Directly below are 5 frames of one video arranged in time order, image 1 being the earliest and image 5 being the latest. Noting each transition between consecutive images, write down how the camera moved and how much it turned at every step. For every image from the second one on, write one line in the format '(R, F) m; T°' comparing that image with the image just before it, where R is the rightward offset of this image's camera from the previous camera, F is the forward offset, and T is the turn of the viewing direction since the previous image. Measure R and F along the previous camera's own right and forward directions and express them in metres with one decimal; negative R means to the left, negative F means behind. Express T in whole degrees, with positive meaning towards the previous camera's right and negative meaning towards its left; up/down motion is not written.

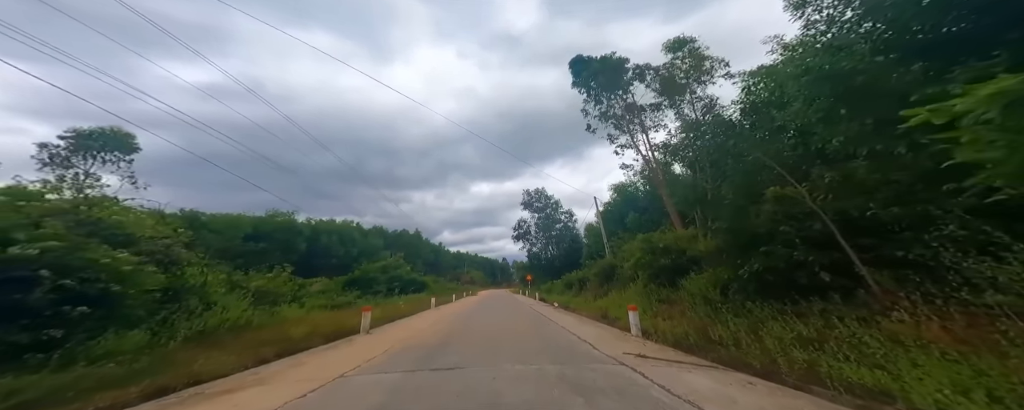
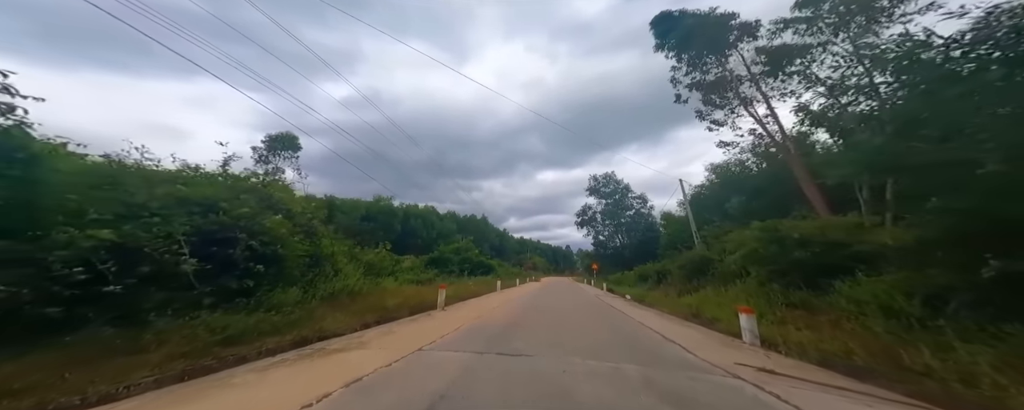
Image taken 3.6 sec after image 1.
(-0.5, +0.6) m; -13°
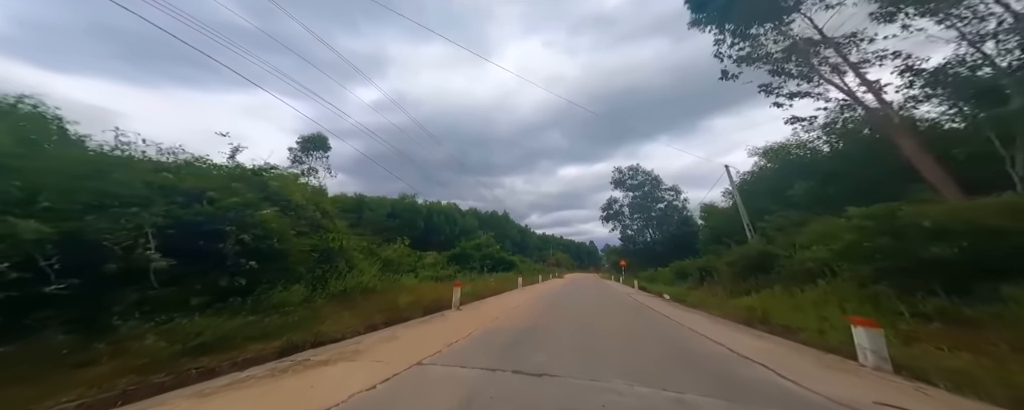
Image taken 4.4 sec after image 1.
(0.0, +1.5) m; -4°
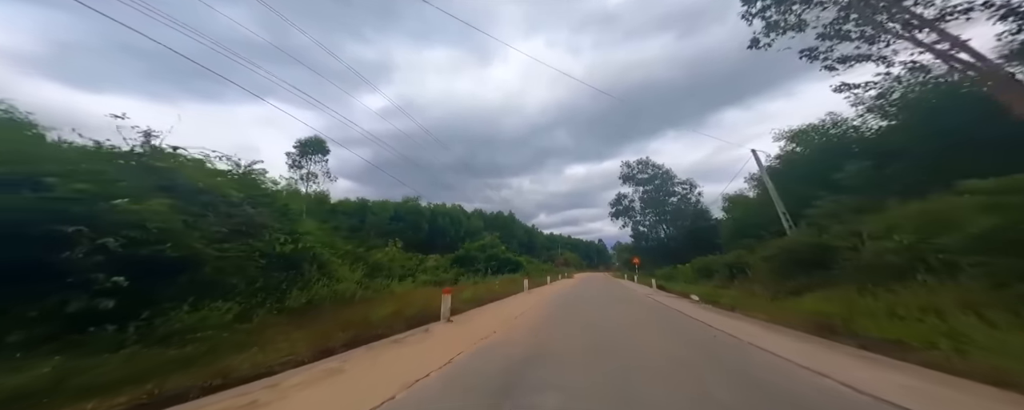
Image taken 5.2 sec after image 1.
(+0.4, +2.6) m; -1°
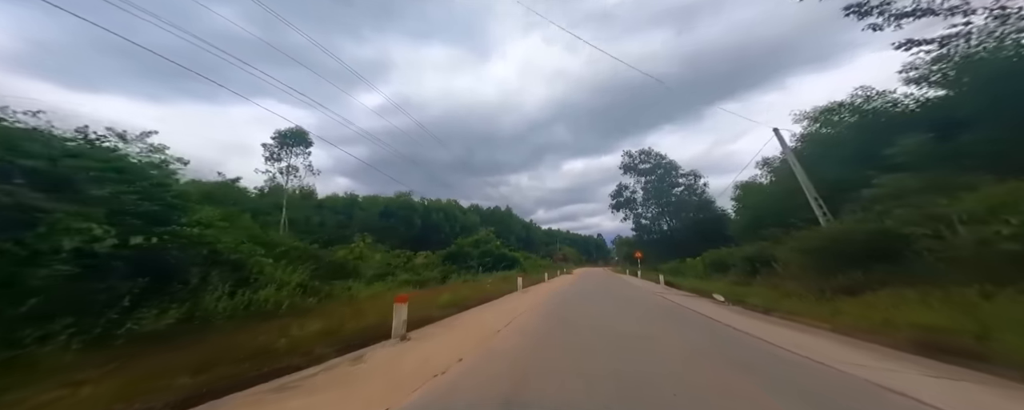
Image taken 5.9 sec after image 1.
(+0.7, +3.6) m; 0°
